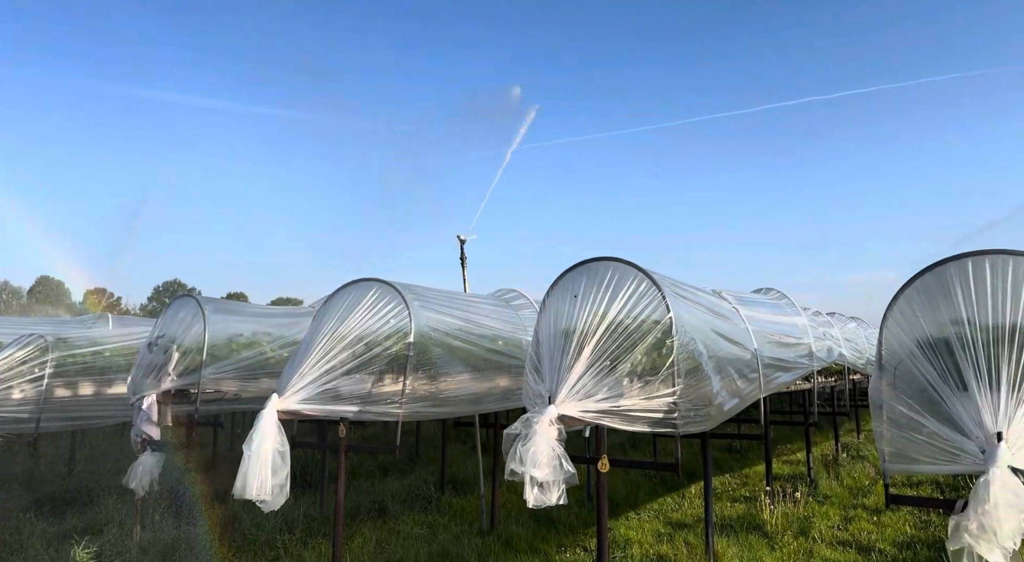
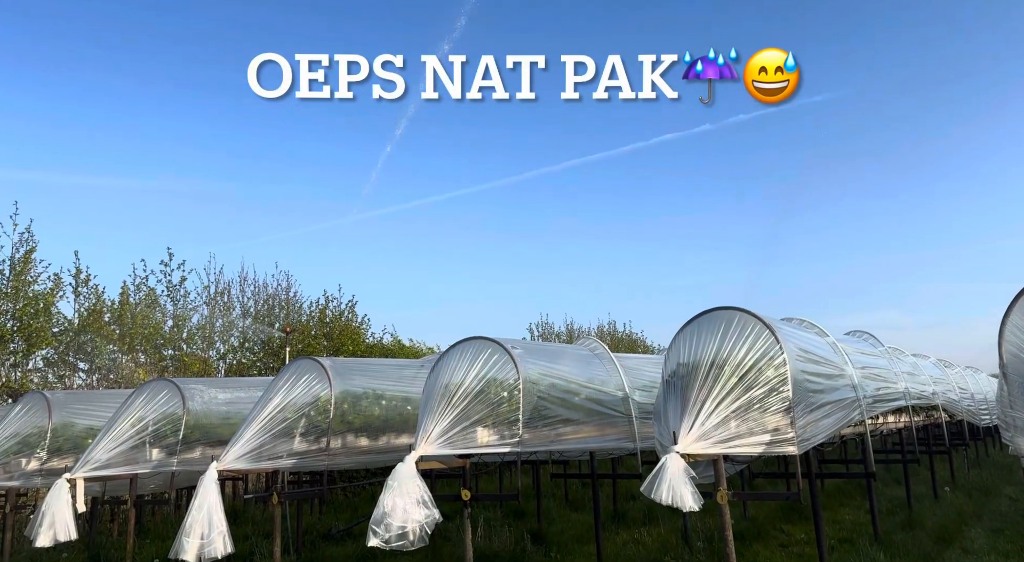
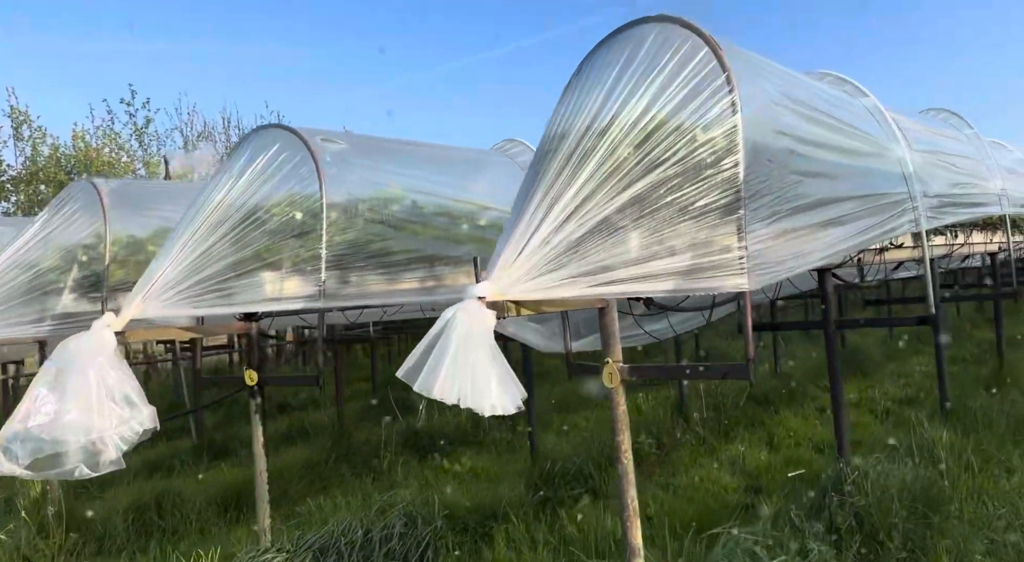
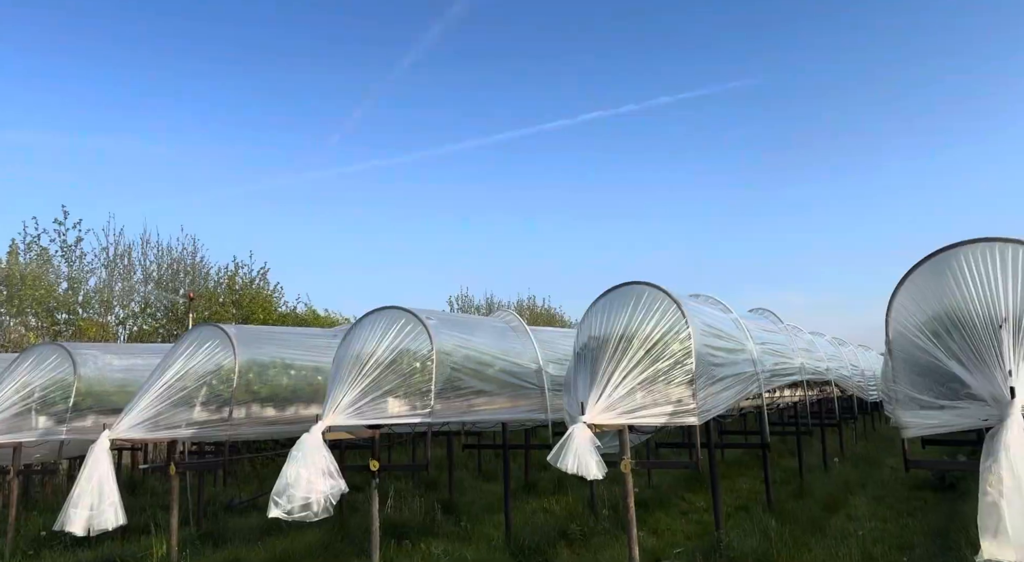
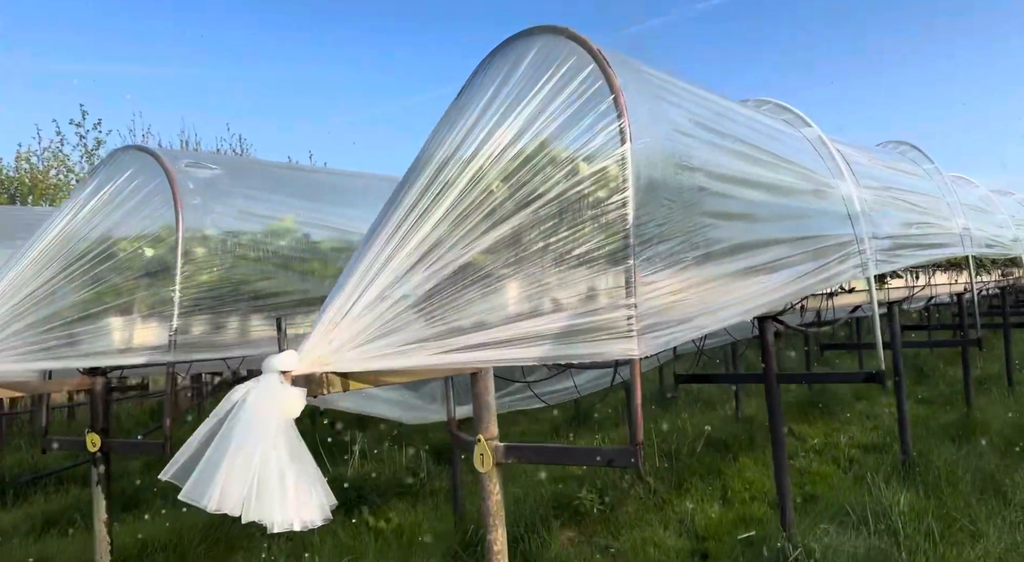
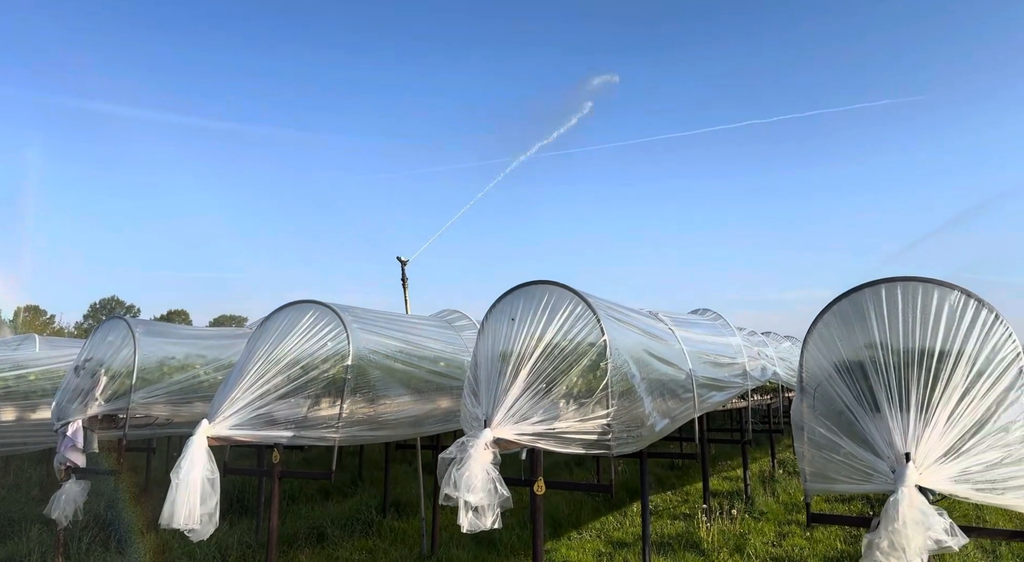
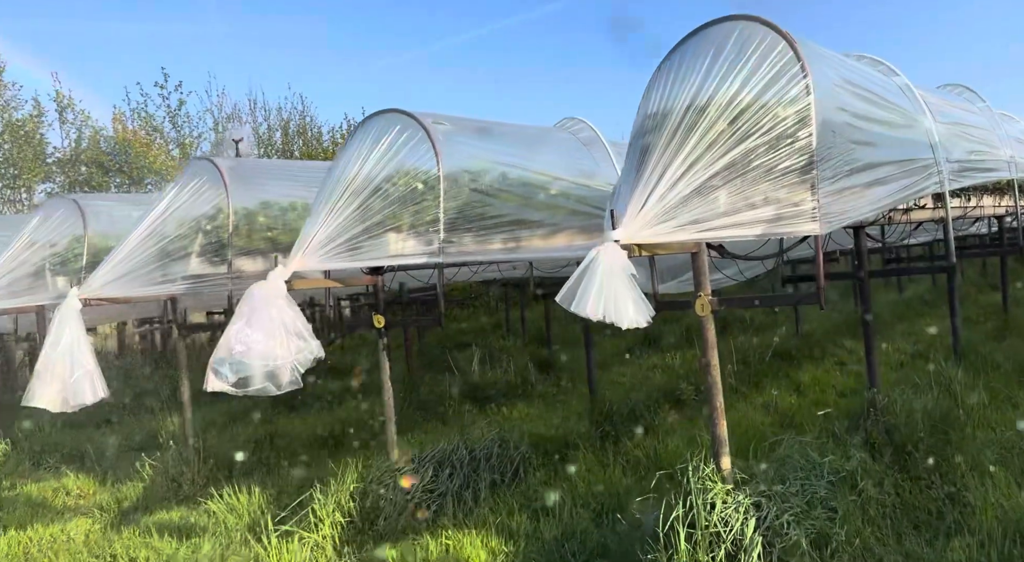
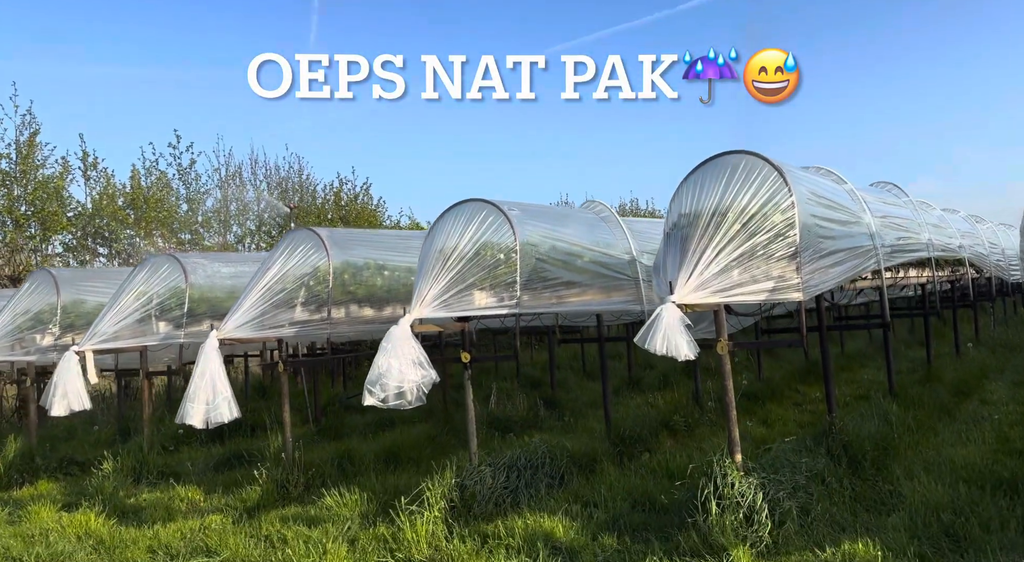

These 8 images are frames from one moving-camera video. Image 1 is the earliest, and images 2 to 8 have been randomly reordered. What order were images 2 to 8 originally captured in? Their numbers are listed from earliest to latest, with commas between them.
6, 4, 2, 8, 7, 3, 5
